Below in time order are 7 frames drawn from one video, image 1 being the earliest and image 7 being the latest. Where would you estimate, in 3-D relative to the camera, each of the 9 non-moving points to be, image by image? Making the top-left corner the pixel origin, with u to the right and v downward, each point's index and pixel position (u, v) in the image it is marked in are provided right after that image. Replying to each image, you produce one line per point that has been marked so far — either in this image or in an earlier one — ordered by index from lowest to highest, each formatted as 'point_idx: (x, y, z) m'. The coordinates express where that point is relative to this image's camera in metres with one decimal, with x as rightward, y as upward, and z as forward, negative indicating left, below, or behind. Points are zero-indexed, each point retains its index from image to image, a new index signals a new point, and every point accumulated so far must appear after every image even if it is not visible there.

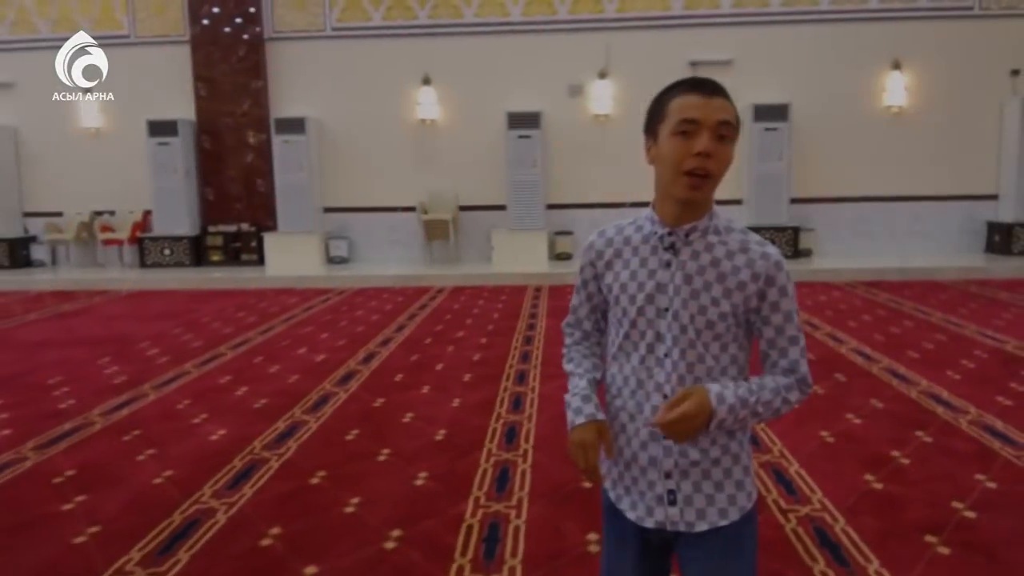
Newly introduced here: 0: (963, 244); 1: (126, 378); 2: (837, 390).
0: (+5.1, +0.5, +8.1) m
1: (-2.2, -0.5, +4.1) m
2: (+1.7, -0.5, +3.6) m
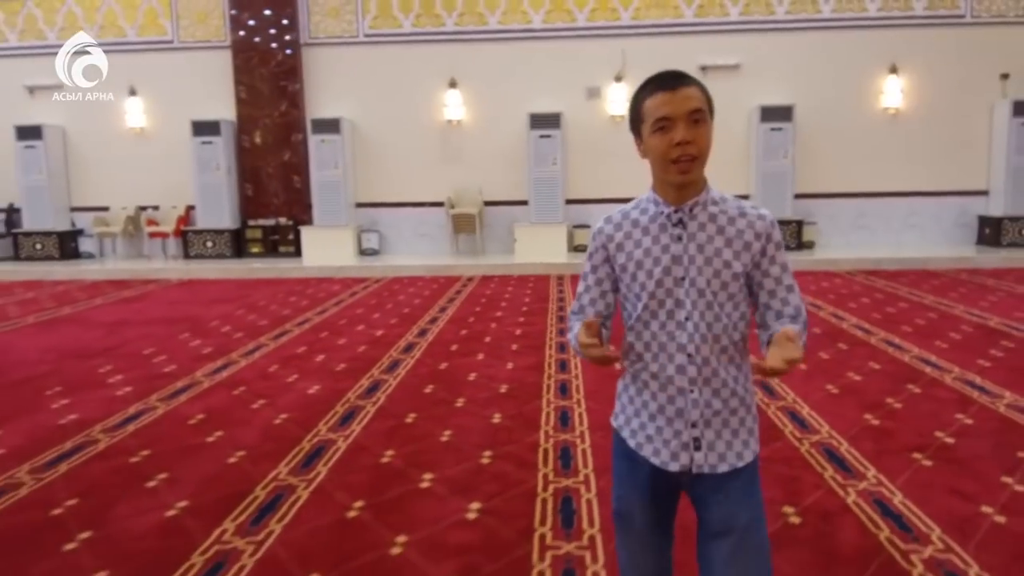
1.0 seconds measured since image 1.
0: (+5.4, +0.6, +8.6) m
1: (-1.9, -0.4, +4.7) m
2: (+1.9, -0.4, +4.2) m
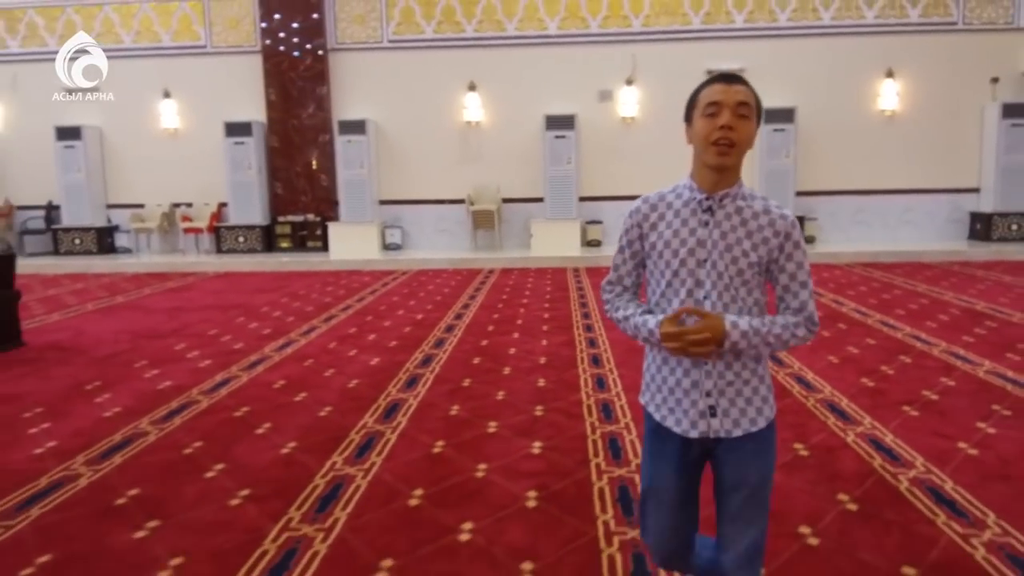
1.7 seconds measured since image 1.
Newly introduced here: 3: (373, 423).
0: (+5.6, +0.7, +9.1) m
1: (-1.7, -0.3, +5.1) m
2: (+2.1, -0.3, +4.7) m
3: (-0.6, -0.6, +3.1) m
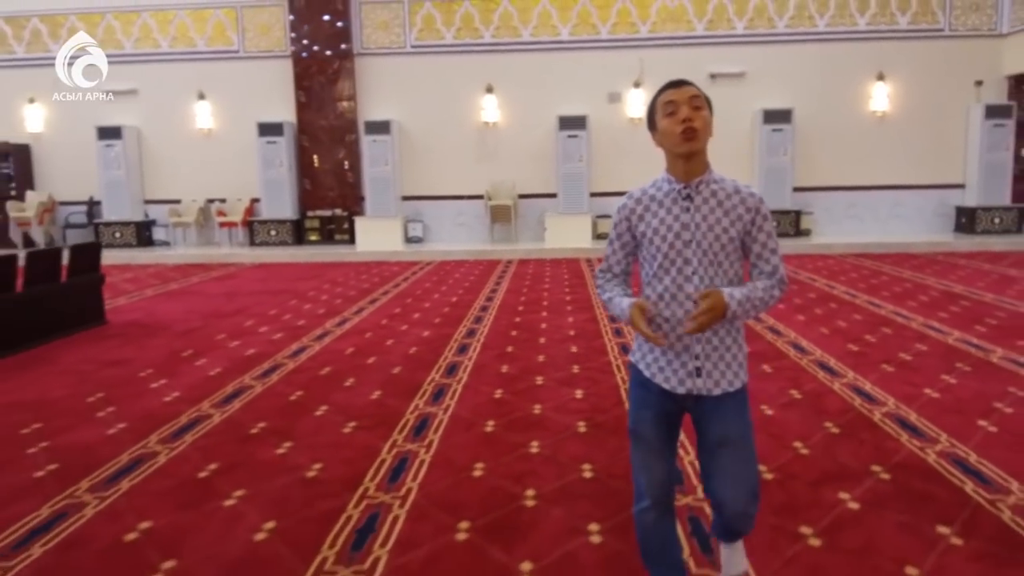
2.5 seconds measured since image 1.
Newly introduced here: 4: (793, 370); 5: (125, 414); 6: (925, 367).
0: (+5.8, +0.9, +9.7) m
1: (-1.5, -0.2, +5.7) m
2: (+2.4, -0.2, +5.3) m
3: (-0.4, -0.5, +3.7) m
4: (+1.5, -0.4, +3.7) m
5: (-1.8, -0.6, +3.3) m
6: (+2.2, -0.4, +3.7) m
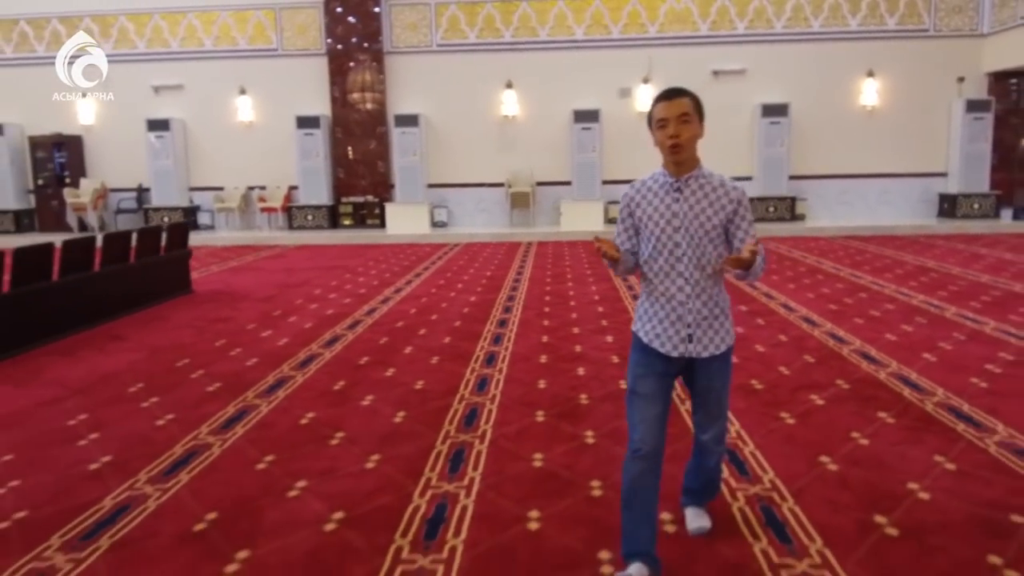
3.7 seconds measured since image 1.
0: (+6.1, +1.1, +10.5) m
1: (-1.2, +0.1, +6.6) m
2: (+2.6, +0.1, +6.1) m
3: (-0.1, -0.3, +4.6) m
4: (+1.7, -0.2, +4.6) m
5: (-1.5, -0.4, +4.1) m
6: (+2.4, -0.2, +4.6) m
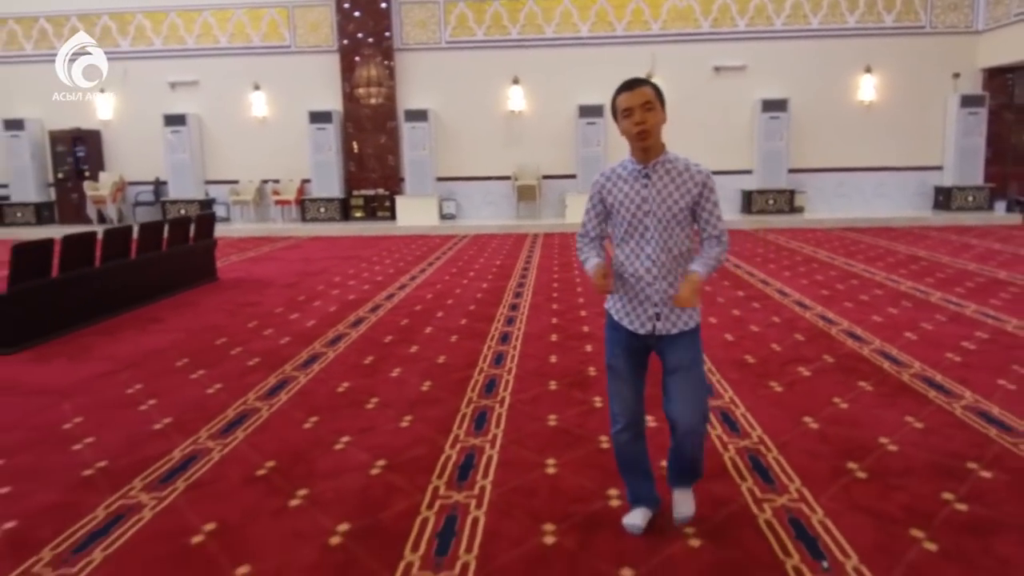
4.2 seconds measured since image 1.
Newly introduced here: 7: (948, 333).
0: (+6.2, +1.3, +10.8) m
1: (-1.1, +0.2, +6.9) m
2: (+2.7, +0.2, +6.4) m
3: (0.0, -0.2, +4.9) m
4: (+1.8, -0.1, +4.9) m
5: (-1.4, -0.3, +4.5) m
6: (+2.5, -0.1, +4.9) m
7: (+2.5, -0.3, +4.1) m
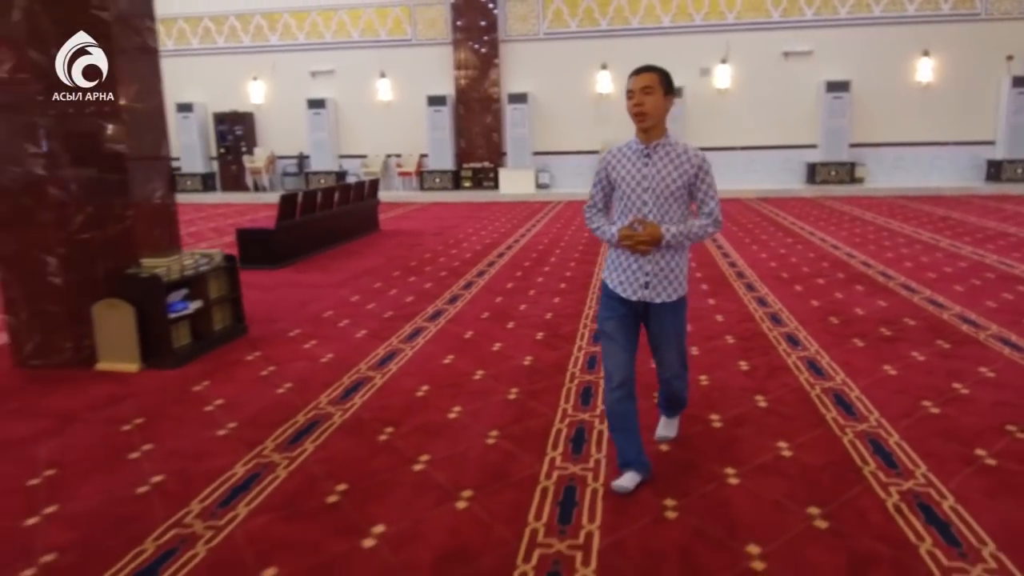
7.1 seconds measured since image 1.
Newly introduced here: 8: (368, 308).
0: (+7.7, +1.9, +11.9) m
1: (0.0, +0.8, +8.7) m
2: (+3.8, +0.7, +7.9) m
3: (+0.9, +0.4, +6.7) m
4: (+2.7, +0.4, +6.5) m
5: (-0.5, +0.3, +6.4) m
6: (+3.4, +0.4, +6.4) m
7: (+3.4, +0.2, +5.7) m
8: (-0.9, -0.1, +4.7) m
